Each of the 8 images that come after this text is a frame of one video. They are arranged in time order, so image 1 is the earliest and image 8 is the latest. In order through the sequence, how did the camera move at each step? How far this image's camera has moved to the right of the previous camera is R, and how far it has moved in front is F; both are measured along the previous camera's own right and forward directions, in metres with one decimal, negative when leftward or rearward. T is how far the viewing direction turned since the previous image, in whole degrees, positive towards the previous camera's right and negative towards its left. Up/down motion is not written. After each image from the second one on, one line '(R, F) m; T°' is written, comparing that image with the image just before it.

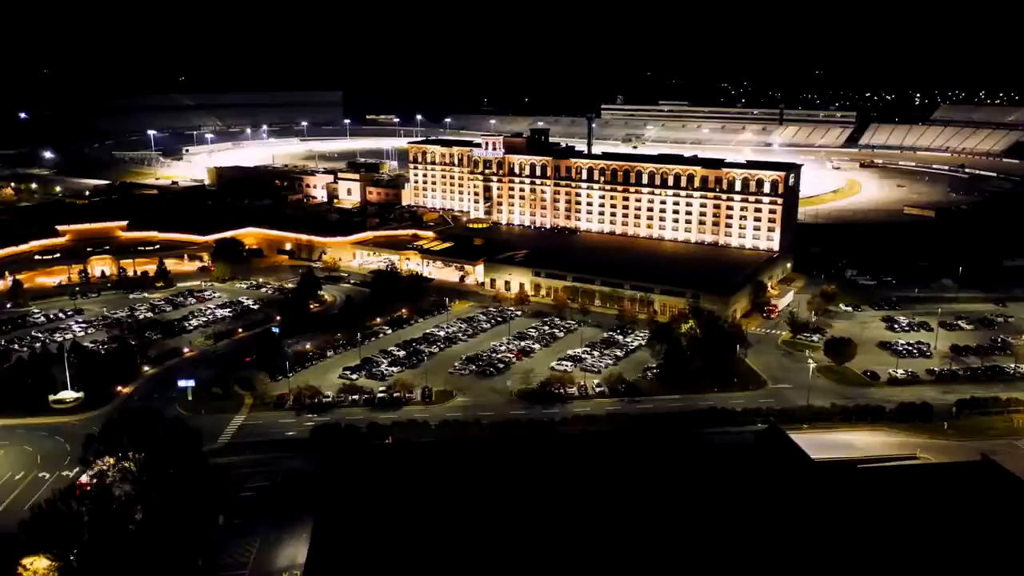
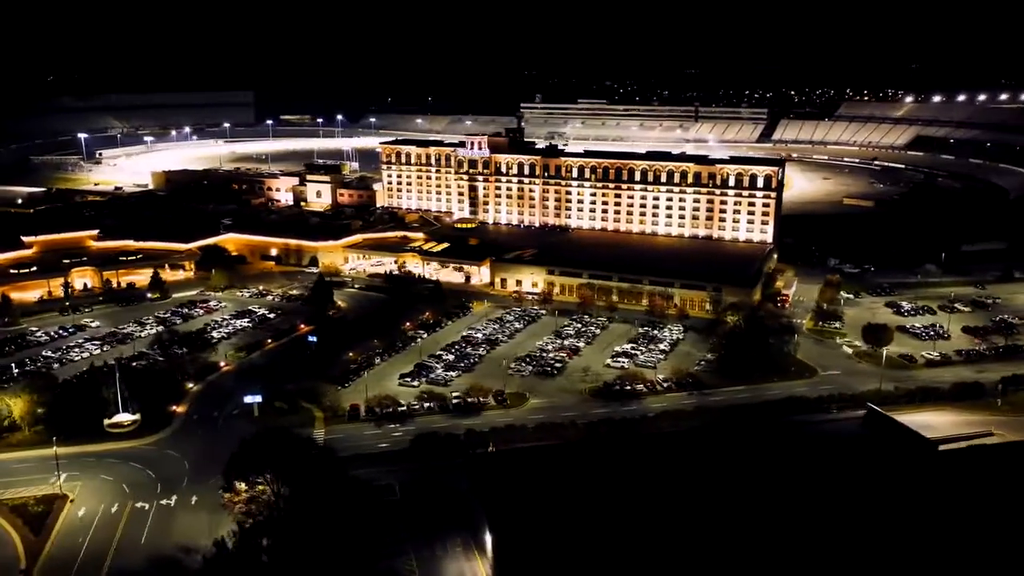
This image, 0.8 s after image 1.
(-6.5, +0.6) m; +7°
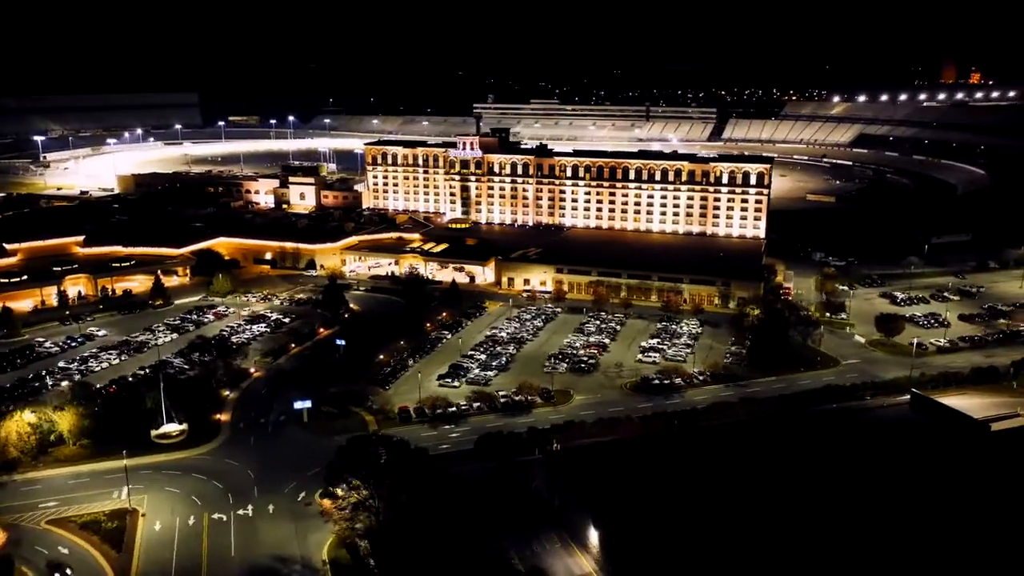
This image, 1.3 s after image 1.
(-3.9, 0.0) m; +4°
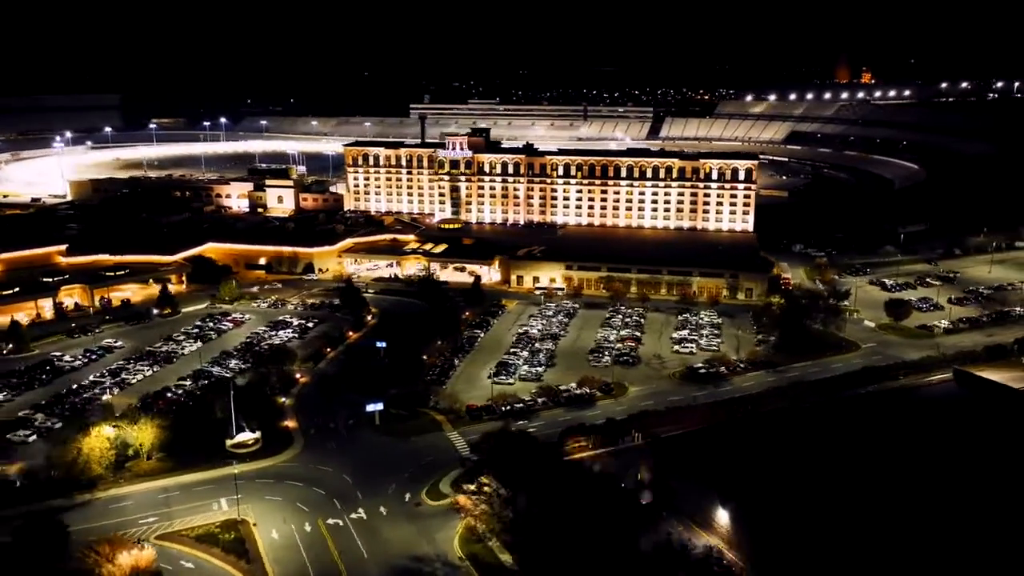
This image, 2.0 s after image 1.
(-5.2, -0.2) m; +5°
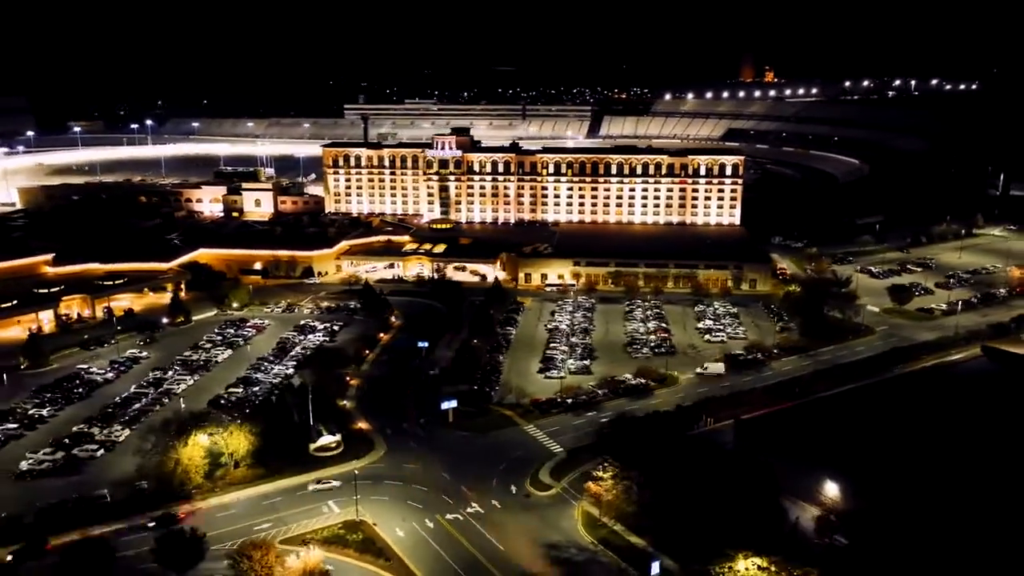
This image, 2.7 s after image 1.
(-5.3, -0.2) m; +6°
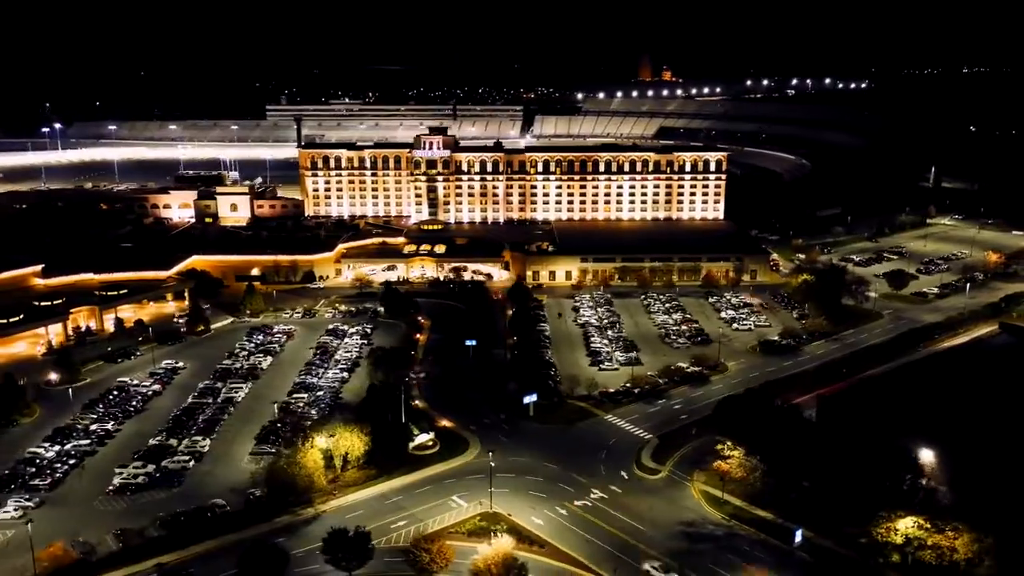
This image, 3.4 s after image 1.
(-5.9, -0.2) m; +6°
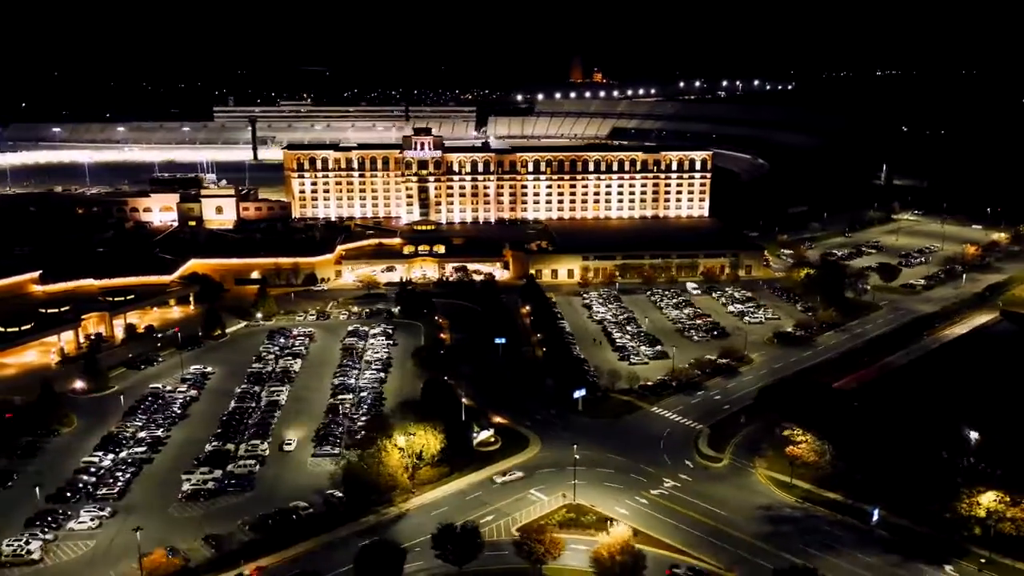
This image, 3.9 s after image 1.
(-3.9, -0.3) m; +4°
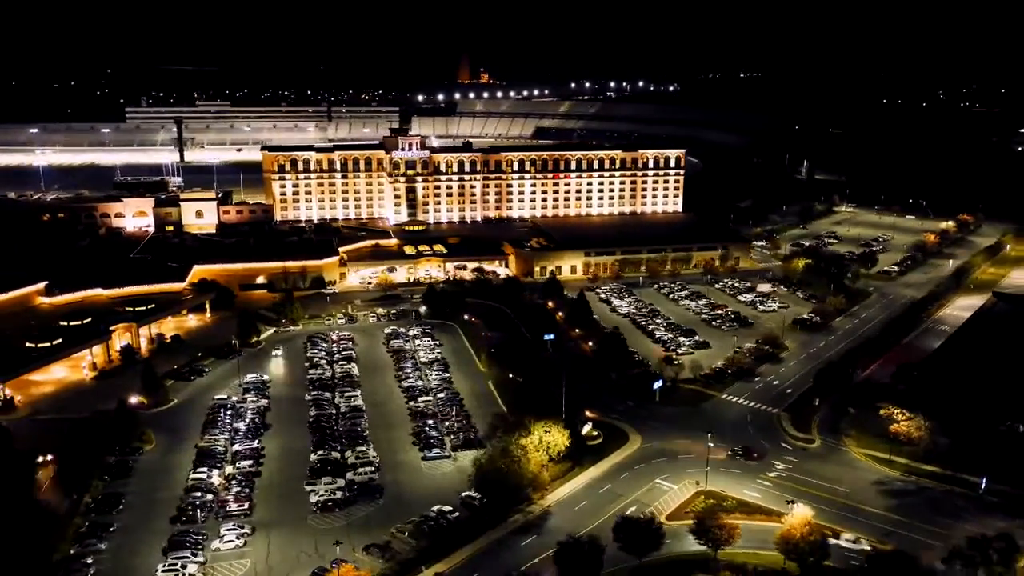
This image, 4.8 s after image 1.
(-6.6, -0.1) m; +7°
